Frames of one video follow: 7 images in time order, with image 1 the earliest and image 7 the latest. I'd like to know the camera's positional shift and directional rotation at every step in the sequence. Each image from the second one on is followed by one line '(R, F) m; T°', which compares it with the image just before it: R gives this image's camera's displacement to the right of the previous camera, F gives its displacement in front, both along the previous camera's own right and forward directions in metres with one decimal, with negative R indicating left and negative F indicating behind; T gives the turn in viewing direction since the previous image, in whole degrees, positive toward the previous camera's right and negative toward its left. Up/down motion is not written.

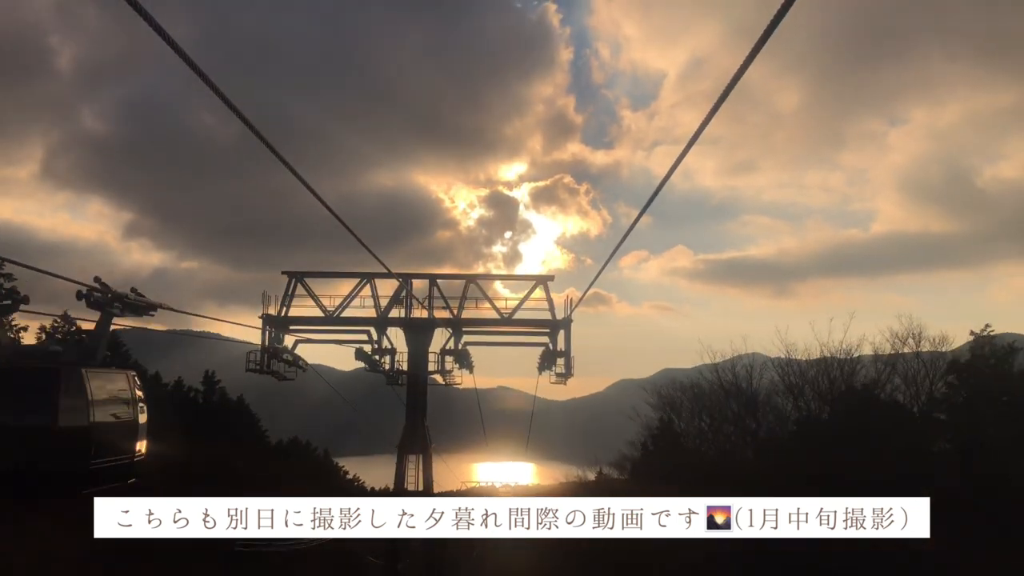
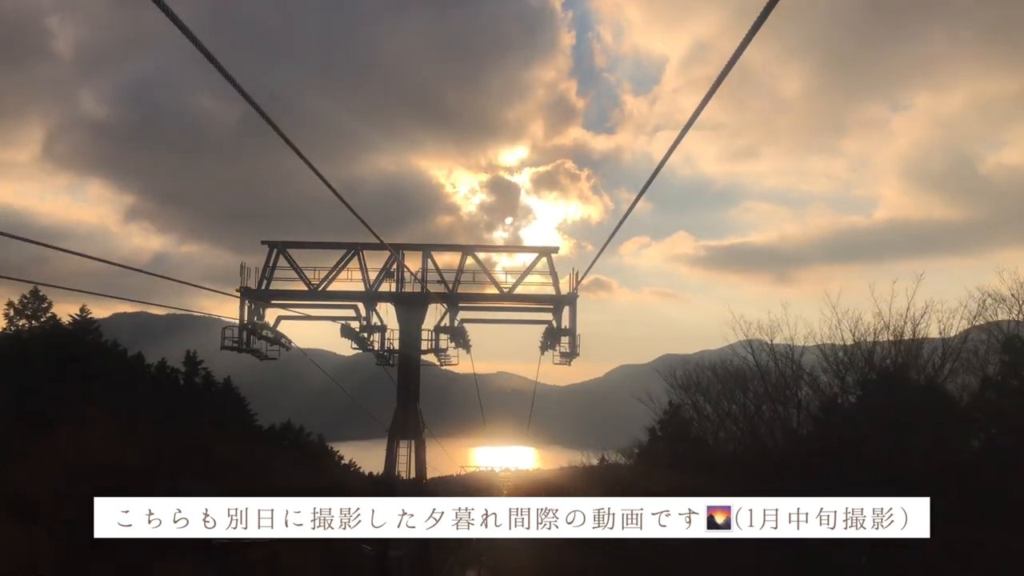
(0.0, +2.0) m; 0°
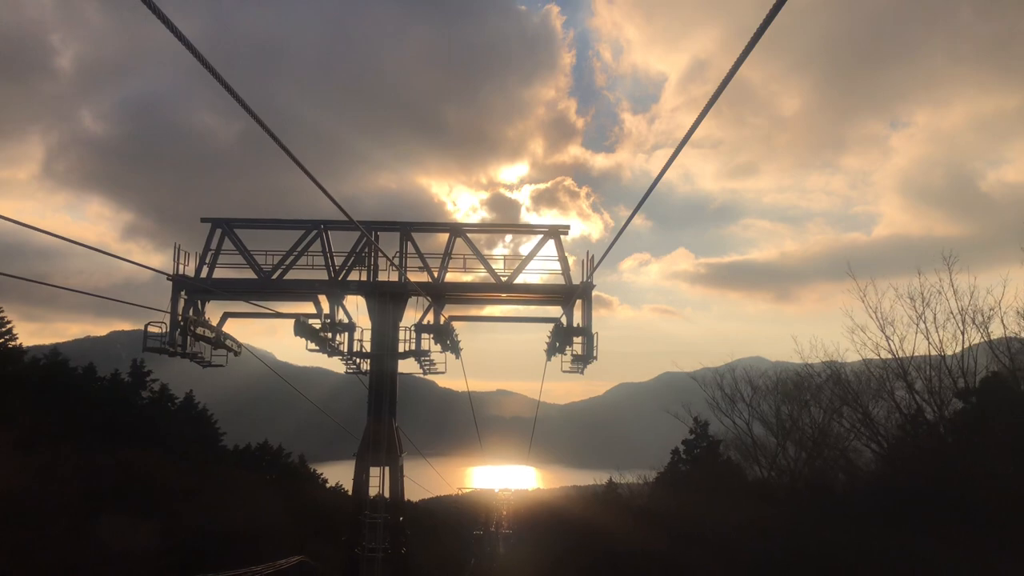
(0.0, +4.7) m; 0°
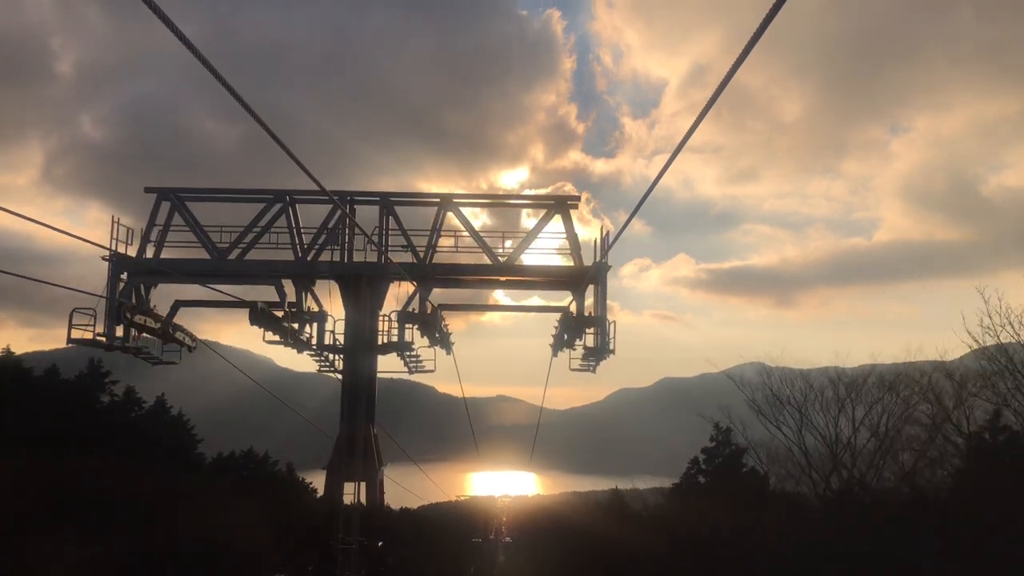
(0.0, +2.9) m; 0°
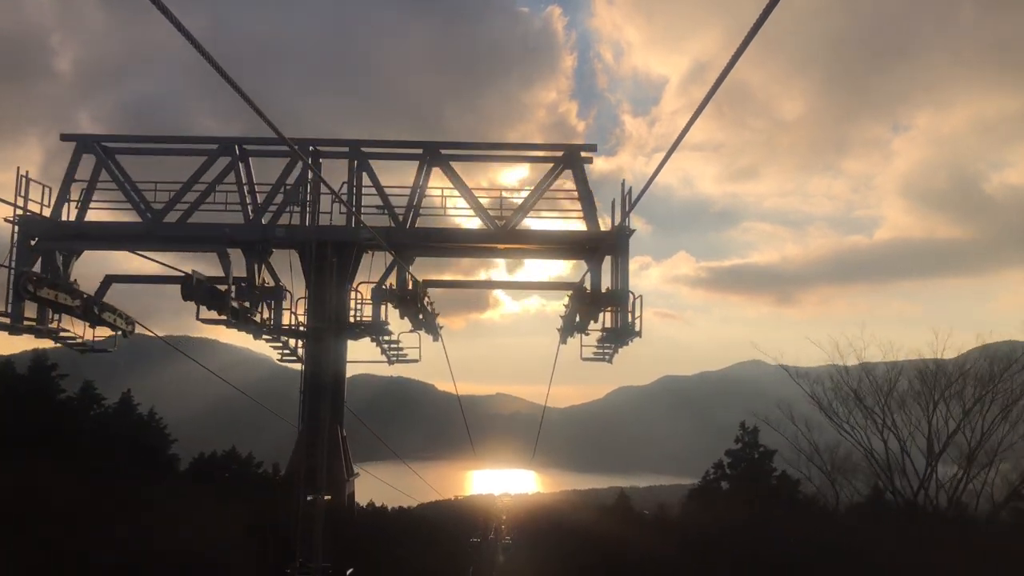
(0.0, +3.0) m; 0°
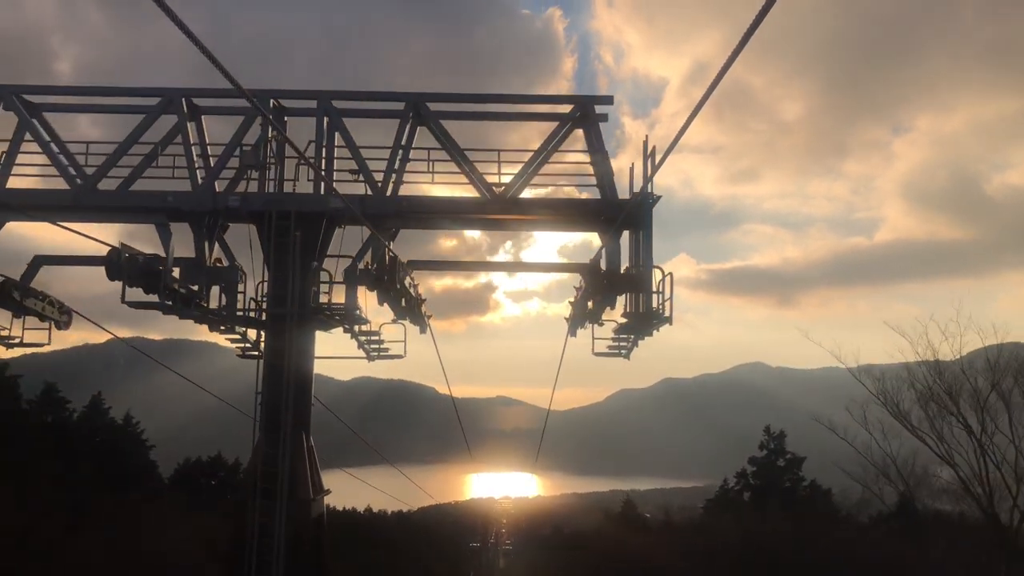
(0.0, +2.2) m; 0°
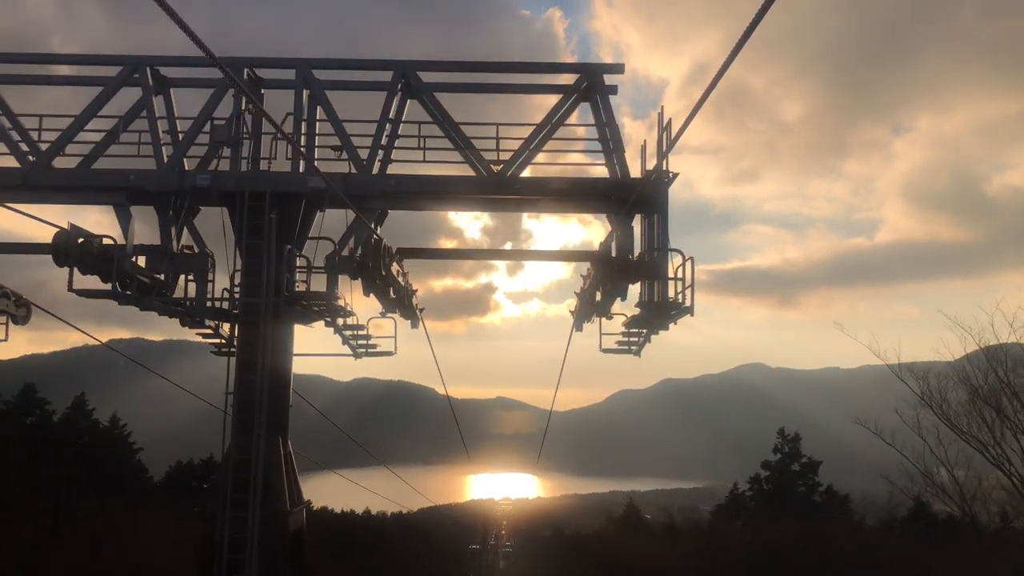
(0.0, +1.1) m; 0°
